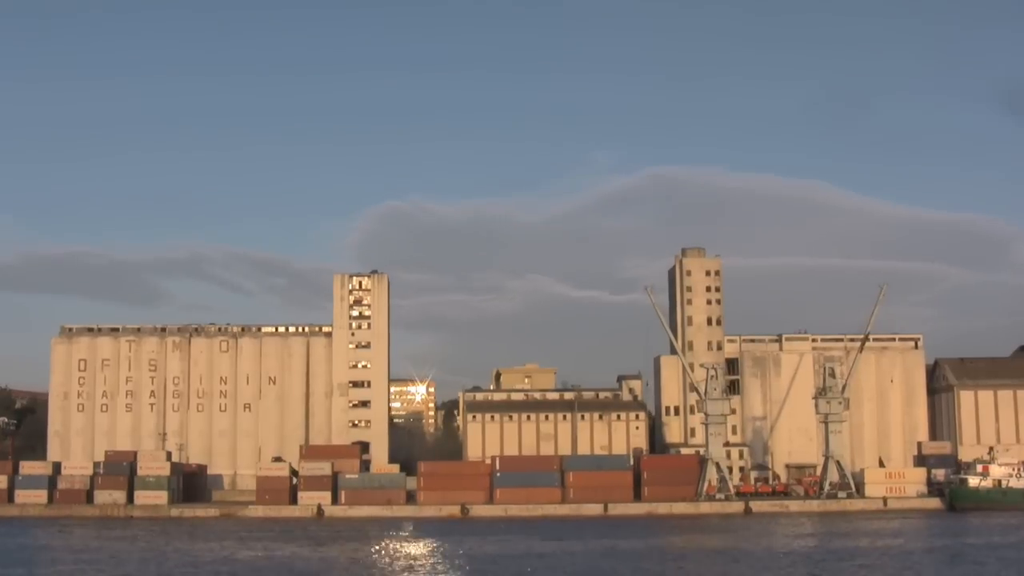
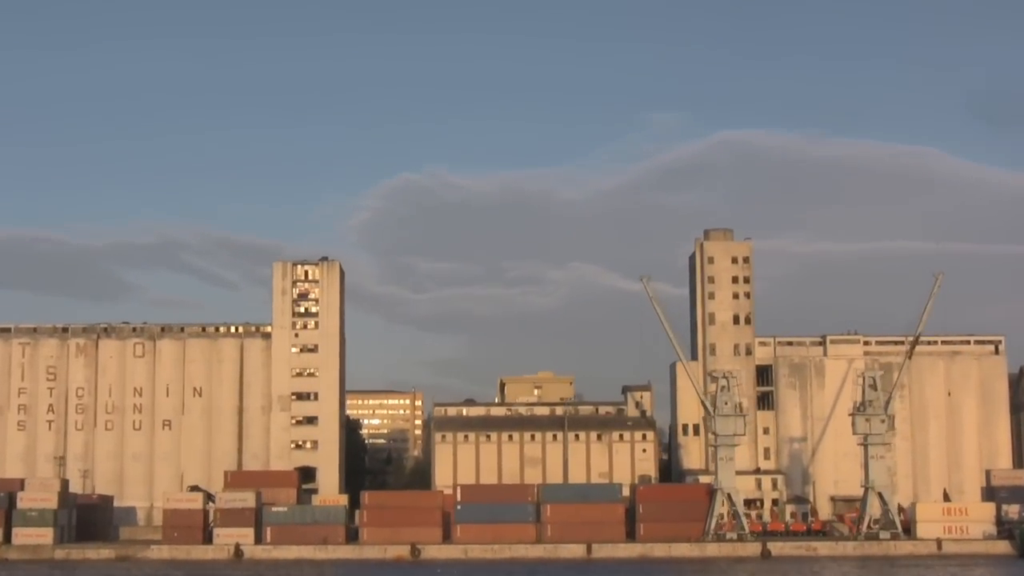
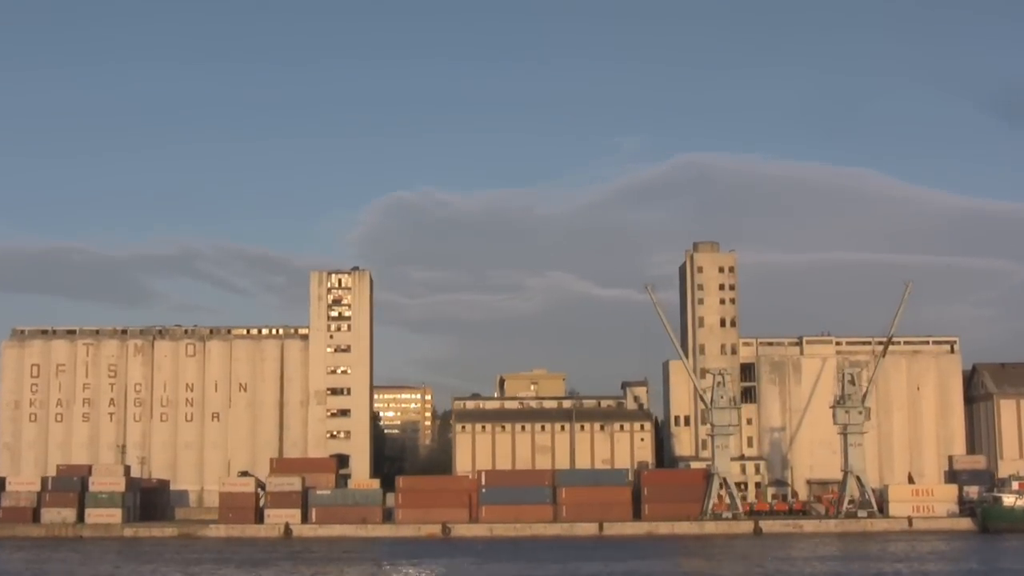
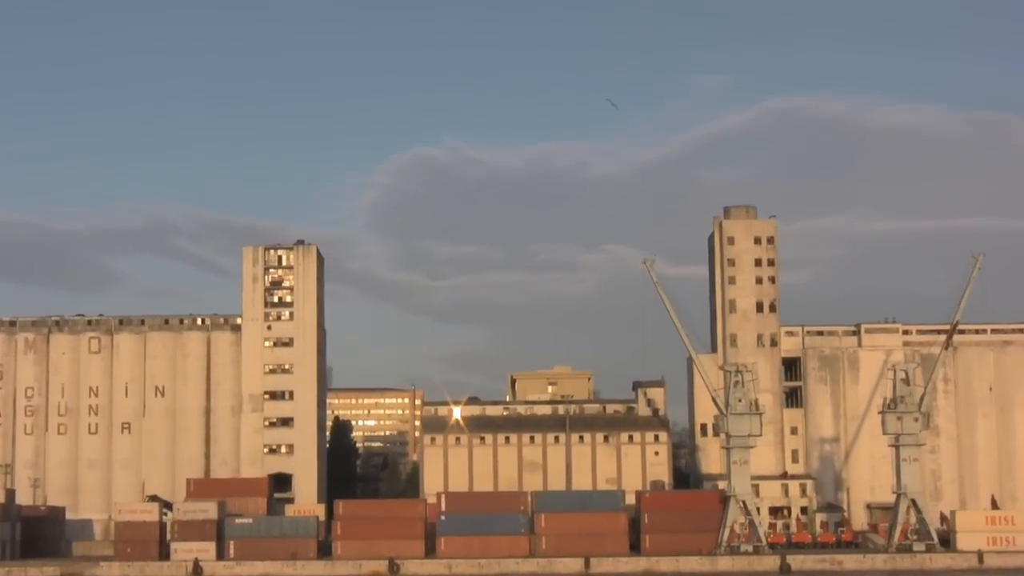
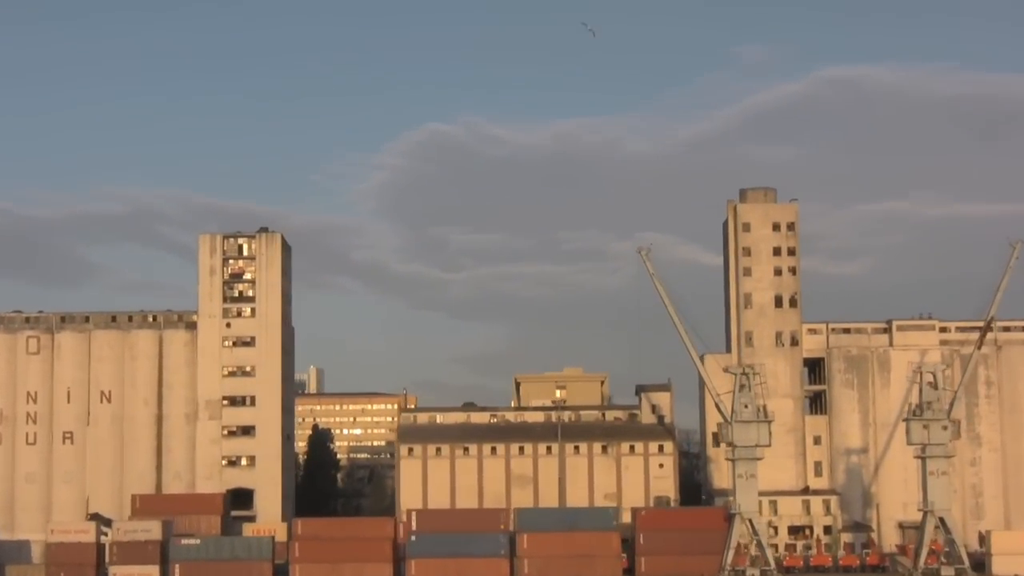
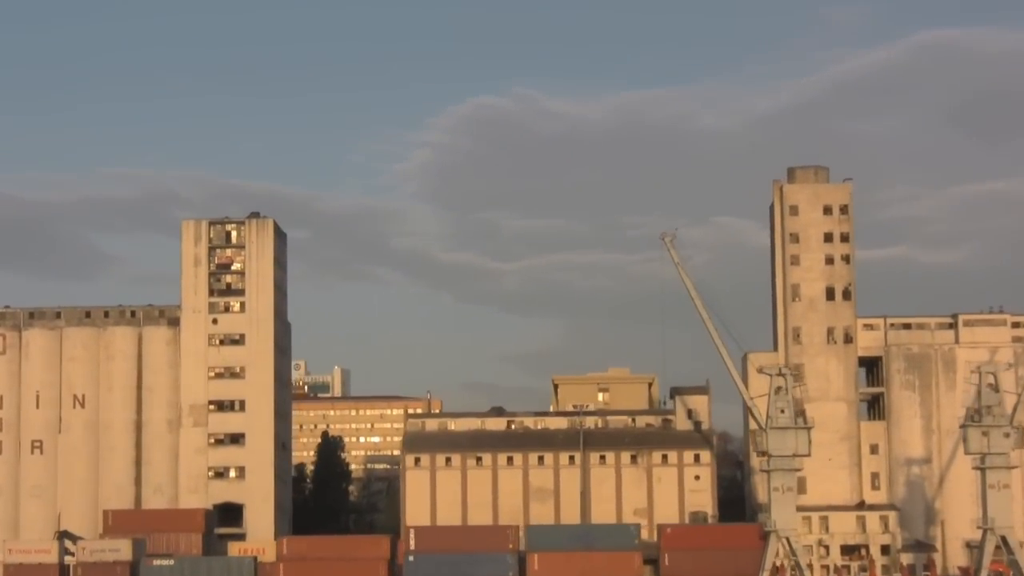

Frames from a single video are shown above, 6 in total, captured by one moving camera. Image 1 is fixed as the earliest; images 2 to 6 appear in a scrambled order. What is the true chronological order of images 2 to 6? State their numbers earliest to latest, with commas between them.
3, 2, 4, 5, 6
